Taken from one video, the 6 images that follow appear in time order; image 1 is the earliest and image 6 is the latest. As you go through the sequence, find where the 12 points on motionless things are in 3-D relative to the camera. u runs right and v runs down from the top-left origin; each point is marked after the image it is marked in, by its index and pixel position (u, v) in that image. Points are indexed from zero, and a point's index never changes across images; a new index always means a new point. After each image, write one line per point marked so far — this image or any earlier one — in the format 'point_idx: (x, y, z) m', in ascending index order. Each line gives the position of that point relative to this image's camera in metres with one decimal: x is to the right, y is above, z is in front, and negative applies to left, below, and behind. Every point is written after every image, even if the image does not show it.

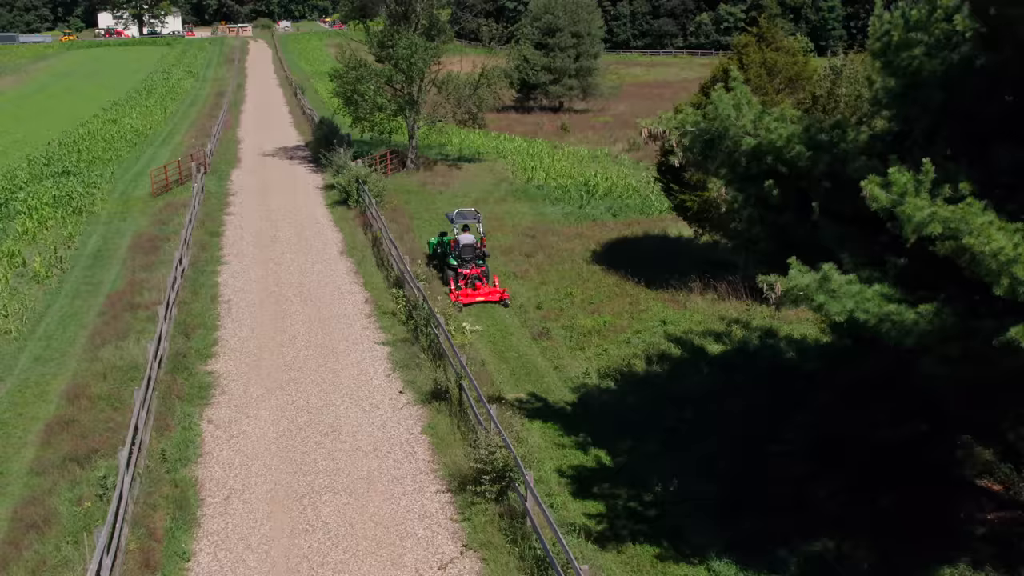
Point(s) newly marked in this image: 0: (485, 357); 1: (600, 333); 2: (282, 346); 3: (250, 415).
0: (-0.5, -1.2, +17.6) m
1: (+1.6, -0.8, +18.6) m
2: (-4.2, -1.1, +18.4) m
3: (-4.0, -1.9, +15.5) m
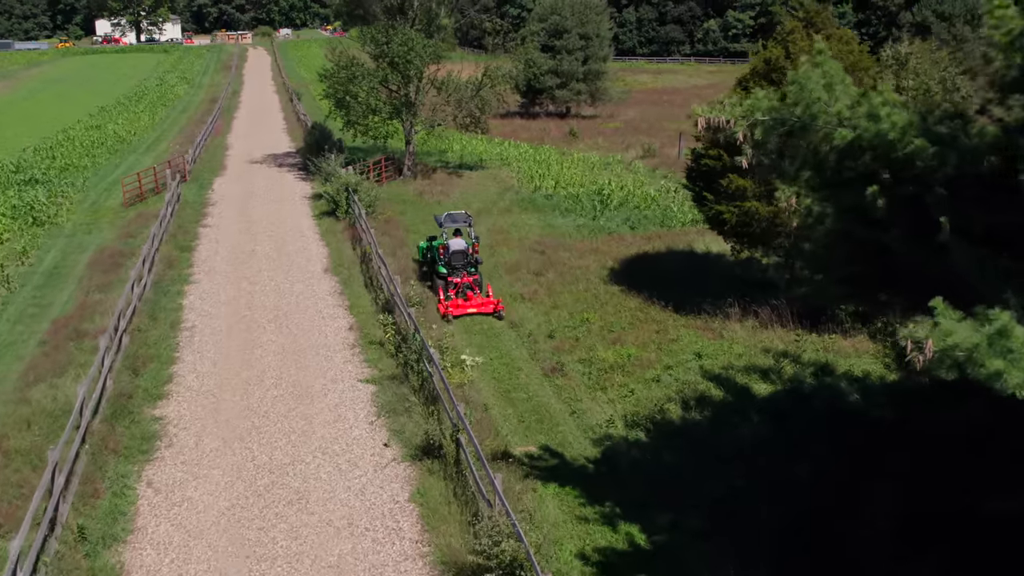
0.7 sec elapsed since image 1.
0: (-0.4, -1.6, +14.8) m
1: (+1.7, -1.3, +15.7) m
2: (-4.1, -1.5, +15.6) m
3: (-3.9, -2.3, +12.6) m
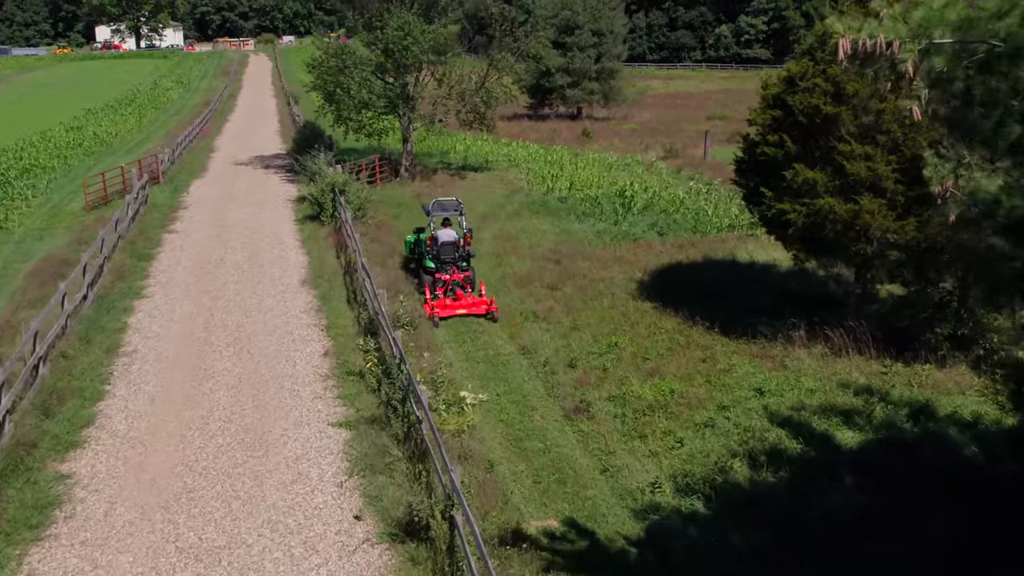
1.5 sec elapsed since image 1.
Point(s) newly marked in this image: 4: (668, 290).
0: (-0.2, -1.8, +11.4) m
1: (+1.9, -1.5, +12.3) m
2: (-3.9, -1.7, +12.2) m
3: (-3.7, -2.5, +9.3) m
4: (+2.7, 0.0, +17.5) m
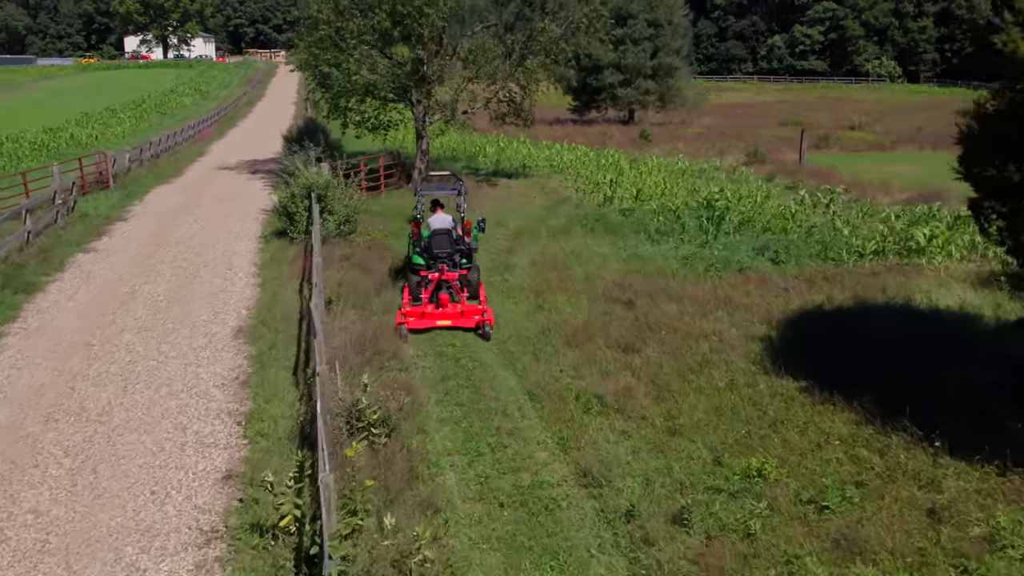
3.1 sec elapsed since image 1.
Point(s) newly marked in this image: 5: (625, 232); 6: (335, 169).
0: (+0.1, -2.4, +4.6) m
1: (+2.2, -2.1, +5.5) m
2: (-3.6, -2.2, +5.6) m
3: (-3.5, -3.0, +2.6) m
4: (+3.2, -0.7, +10.7) m
5: (+1.9, +0.9, +16.8) m
6: (-3.5, +2.4, +19.9) m
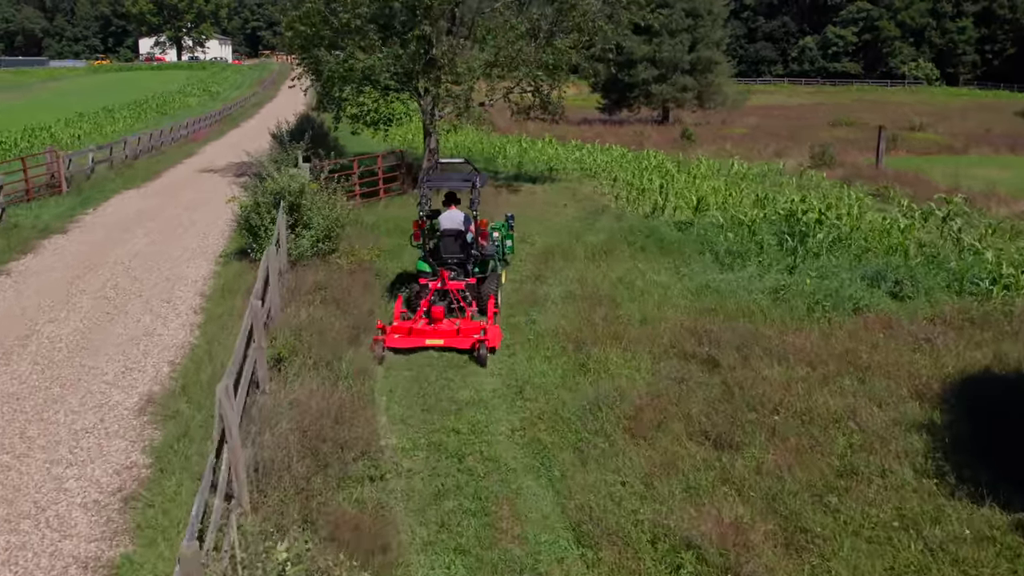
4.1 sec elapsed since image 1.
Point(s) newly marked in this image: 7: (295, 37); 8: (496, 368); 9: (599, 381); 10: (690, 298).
0: (+0.2, -2.8, +0.8) m
1: (+2.3, -2.5, +1.7) m
2: (-3.5, -2.6, +1.9) m
3: (-3.5, -3.3, -1.1) m
4: (+3.4, -1.2, +6.8) m
5: (+2.2, +0.5, +13.0) m
6: (-3.1, +1.9, +16.2) m
7: (-4.0, +4.7, +19.1) m
8: (-0.1, -0.7, +9.0) m
9: (+0.7, -0.8, +8.5) m
10: (+1.9, -0.1, +10.8) m
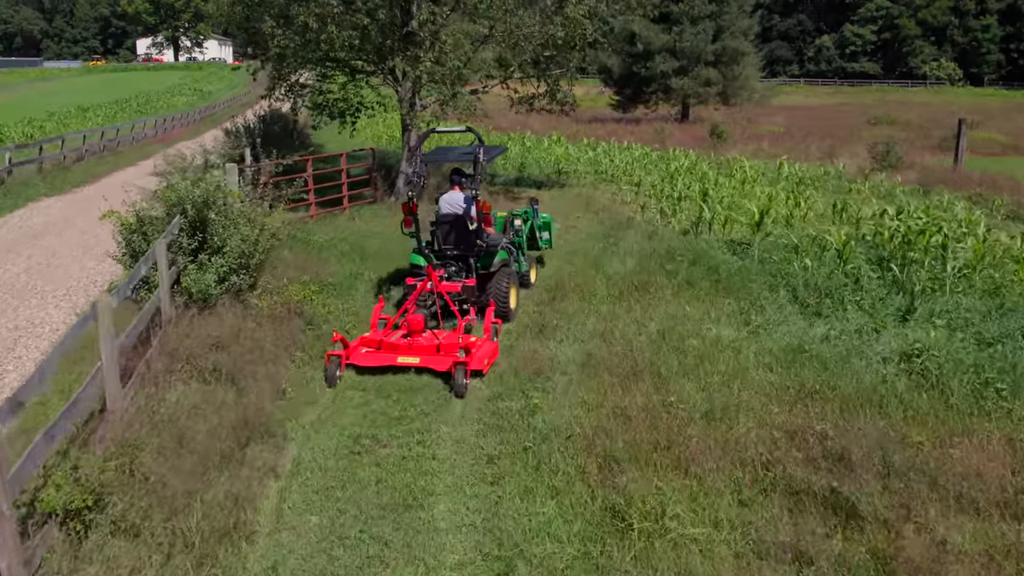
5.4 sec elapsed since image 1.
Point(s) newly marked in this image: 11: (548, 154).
0: (0.0, -3.2, -3.0) m
1: (+2.2, -2.9, -2.1) m
2: (-3.6, -3.0, -1.9) m
3: (-3.6, -3.7, -4.9) m
4: (+3.3, -1.6, +3.0) m
5: (+2.2, 0.0, +9.2) m
6: (-3.1, +1.4, +12.4) m
7: (-4.0, +4.2, +15.4) m
8: (-0.2, -1.2, +5.2) m
9: (+0.6, -1.2, +4.7) m
10: (+1.8, -0.6, +7.0) m
11: (+0.7, +2.6, +20.0) m
